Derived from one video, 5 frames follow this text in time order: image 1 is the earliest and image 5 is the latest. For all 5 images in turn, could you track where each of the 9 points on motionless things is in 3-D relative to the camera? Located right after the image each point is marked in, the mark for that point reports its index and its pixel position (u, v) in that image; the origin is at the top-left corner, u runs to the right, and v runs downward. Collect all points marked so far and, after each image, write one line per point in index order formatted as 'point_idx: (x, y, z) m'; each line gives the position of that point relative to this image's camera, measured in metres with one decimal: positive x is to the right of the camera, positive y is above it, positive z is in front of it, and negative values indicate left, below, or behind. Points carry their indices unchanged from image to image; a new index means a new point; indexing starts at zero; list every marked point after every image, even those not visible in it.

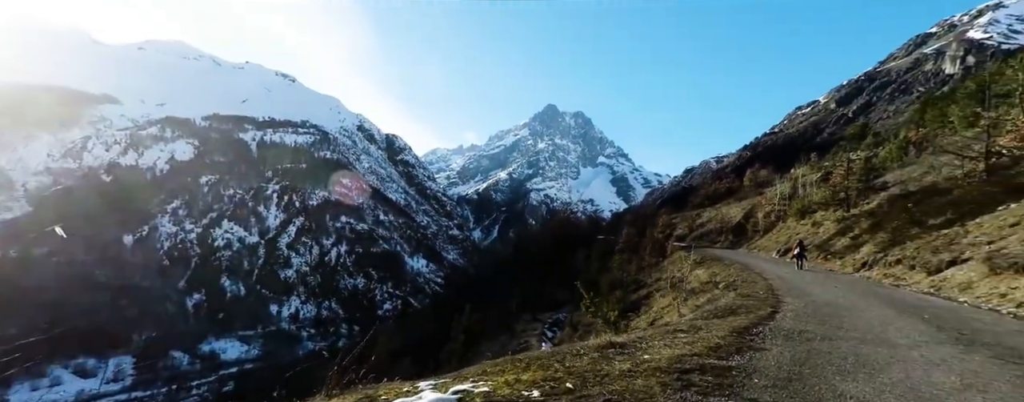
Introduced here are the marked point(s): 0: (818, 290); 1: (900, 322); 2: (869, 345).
0: (+12.5, -3.7, +18.1) m
1: (+10.5, -3.3, +12.0) m
2: (+7.6, -3.1, +9.3) m
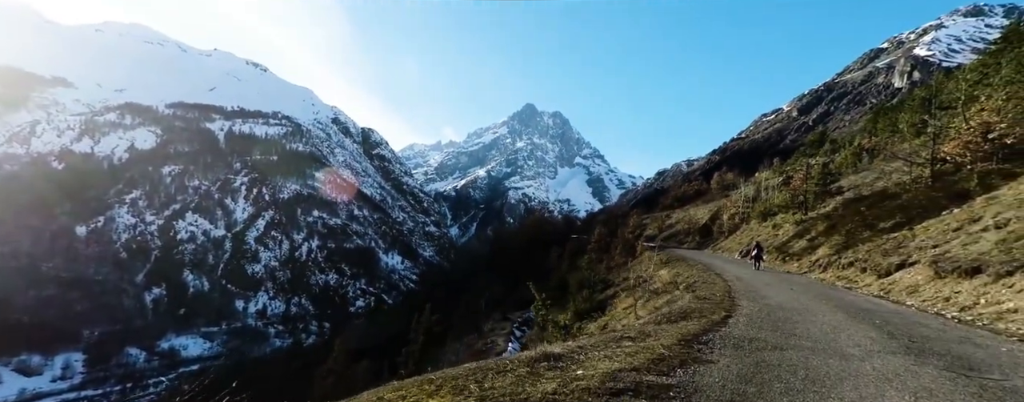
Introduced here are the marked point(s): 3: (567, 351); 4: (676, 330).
0: (+10.7, -3.7, +18.1) m
1: (+9.0, -3.4, +11.8) m
2: (+6.3, -3.1, +9.0) m
3: (+1.1, -3.1, +9.0) m
4: (+4.1, -3.3, +11.1) m
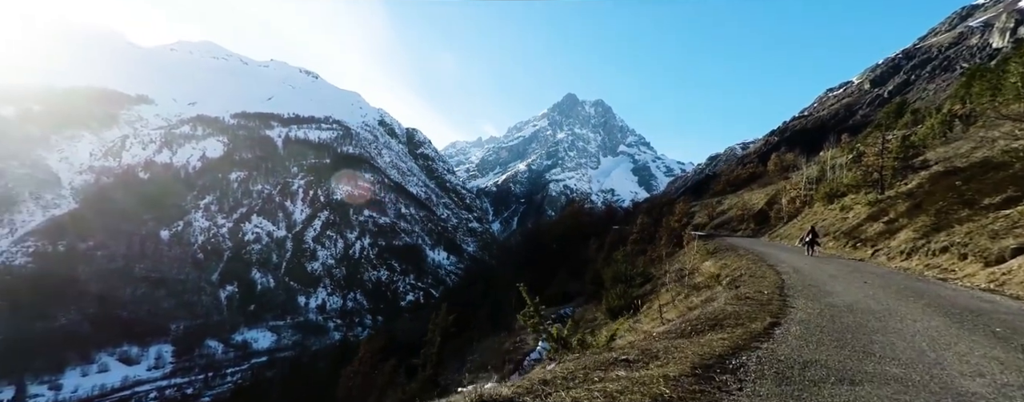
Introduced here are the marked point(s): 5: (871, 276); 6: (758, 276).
0: (+10.6, -2.8, +14.2) m
1: (+8.3, -2.6, +8.2) m
2: (+5.3, -2.5, +5.7) m
3: (+0.1, -2.6, +6.2) m
4: (+3.3, -2.7, +8.0) m
5: (+14.0, -2.9, +17.3) m
6: (+9.9, -3.0, +17.9) m
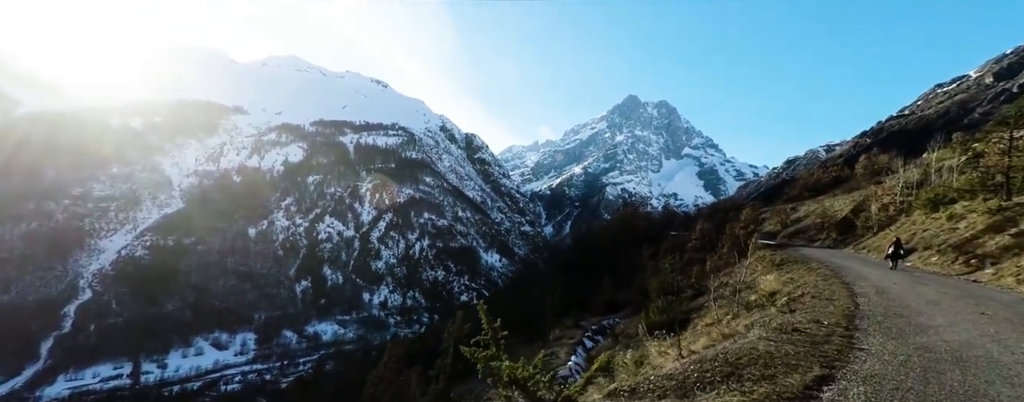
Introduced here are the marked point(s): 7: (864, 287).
0: (+9.9, -2.8, +10.1) m
1: (+6.7, -2.5, +4.4) m
2: (+3.4, -2.3, +2.4) m
3: (-1.6, -2.3, +3.5) m
4: (+1.8, -2.4, +4.9) m
5: (+13.6, -2.9, +12.7) m
6: (+9.7, -3.0, +13.8) m
7: (+12.9, -3.1, +16.2) m
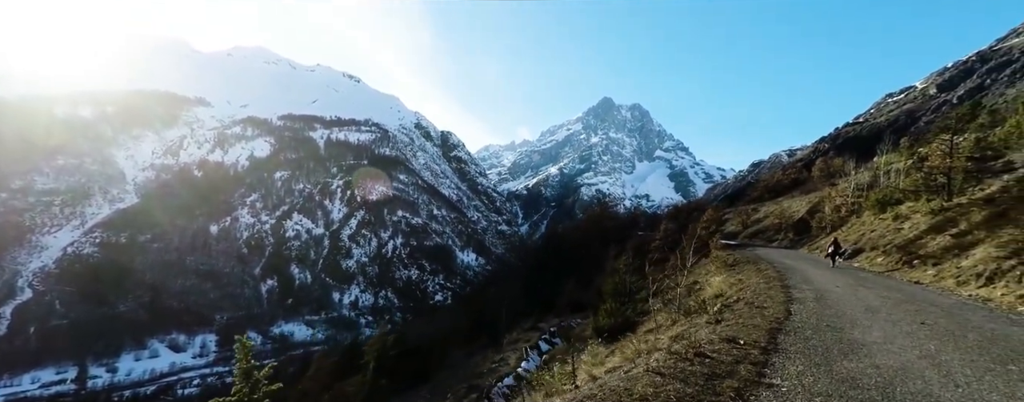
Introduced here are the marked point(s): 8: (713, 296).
0: (+7.2, -2.7, +8.6) m
1: (+4.4, -2.4, +2.8) m
2: (+1.2, -2.2, +0.5) m
3: (-3.9, -2.1, +1.4) m
4: (-0.6, -2.3, +2.9) m
5: (+10.8, -2.8, +11.4) m
6: (+6.8, -2.9, +12.3) m
7: (+9.8, -3.0, +14.9) m
8: (+8.7, -4.0, +18.9) m
